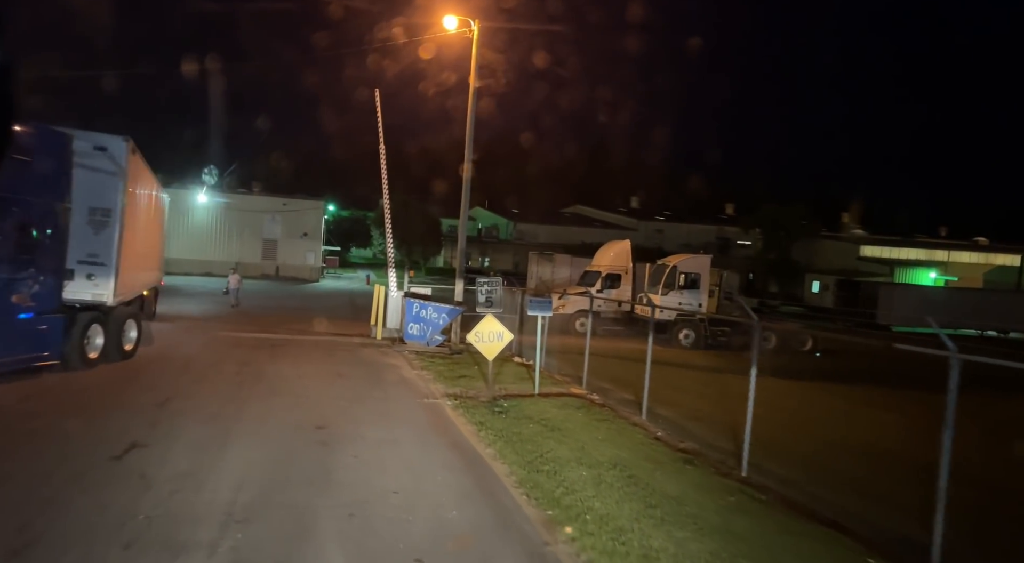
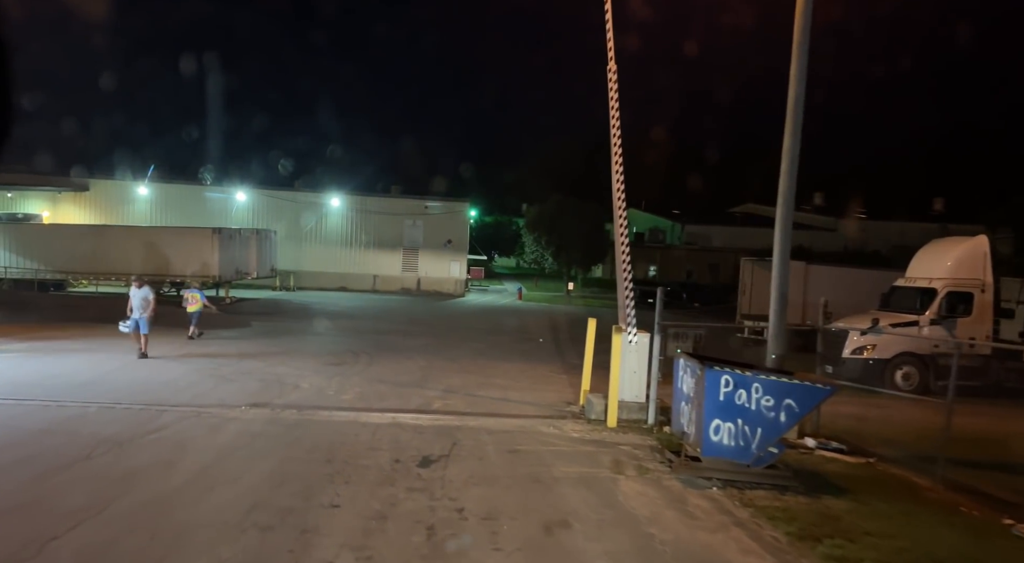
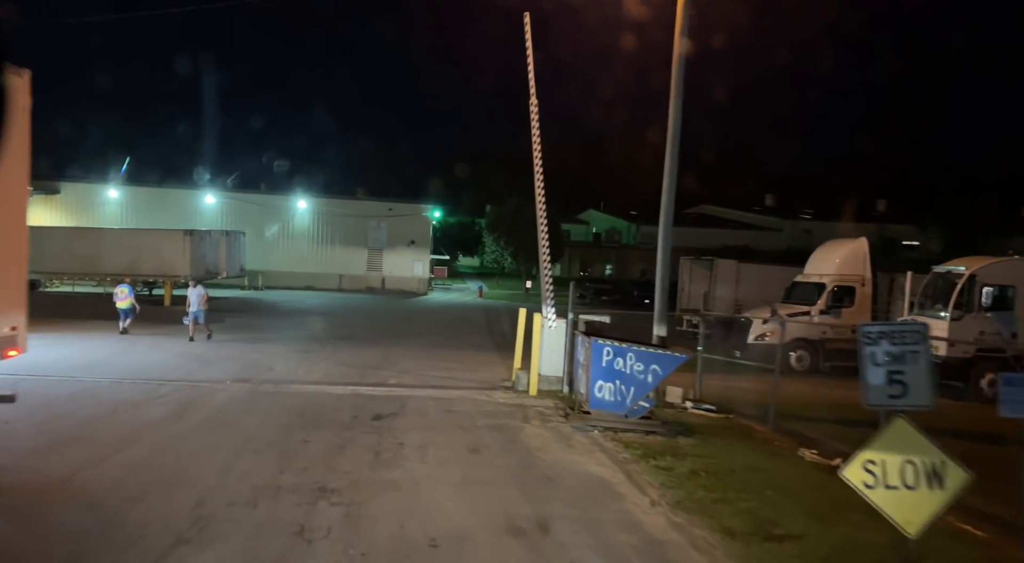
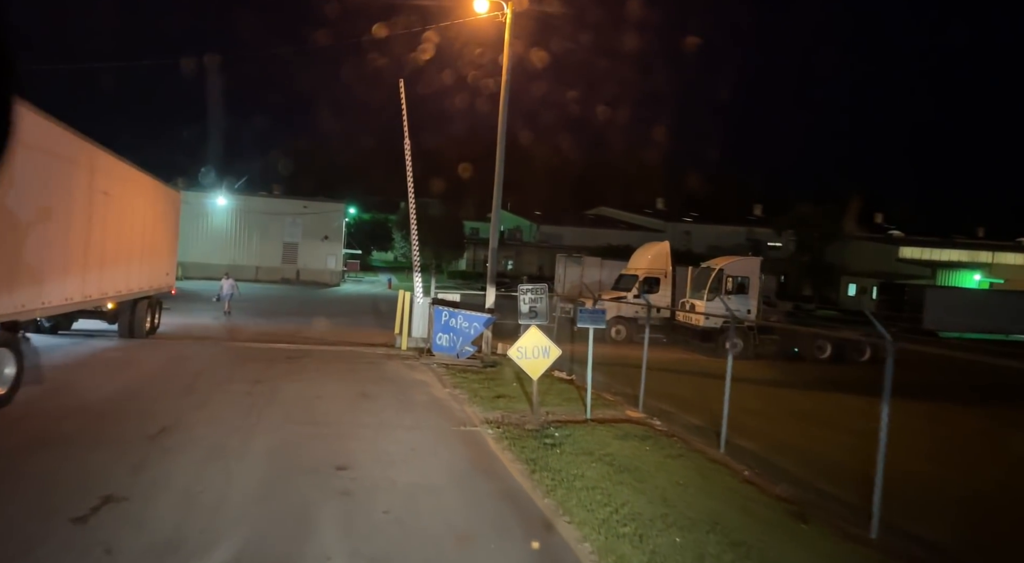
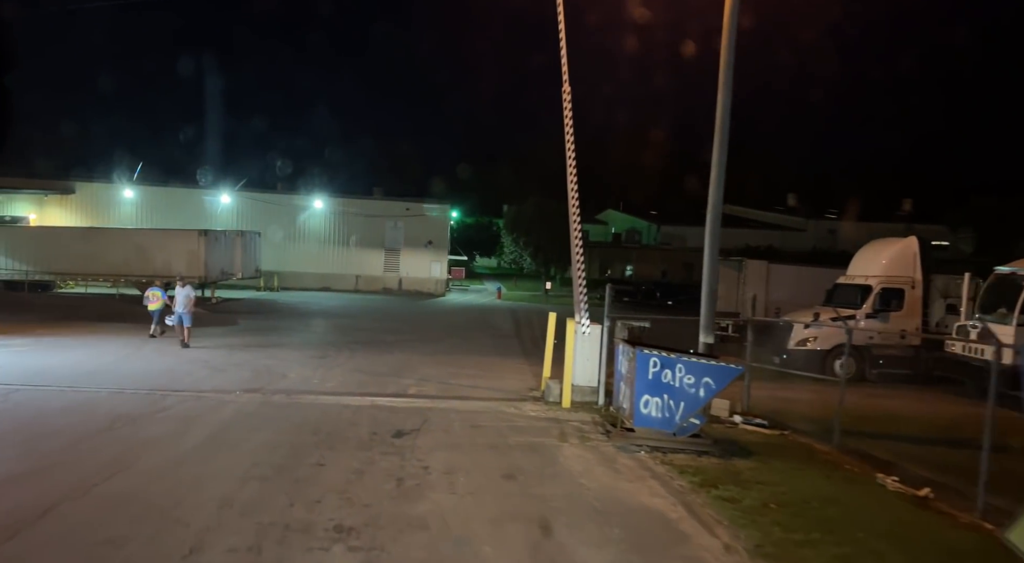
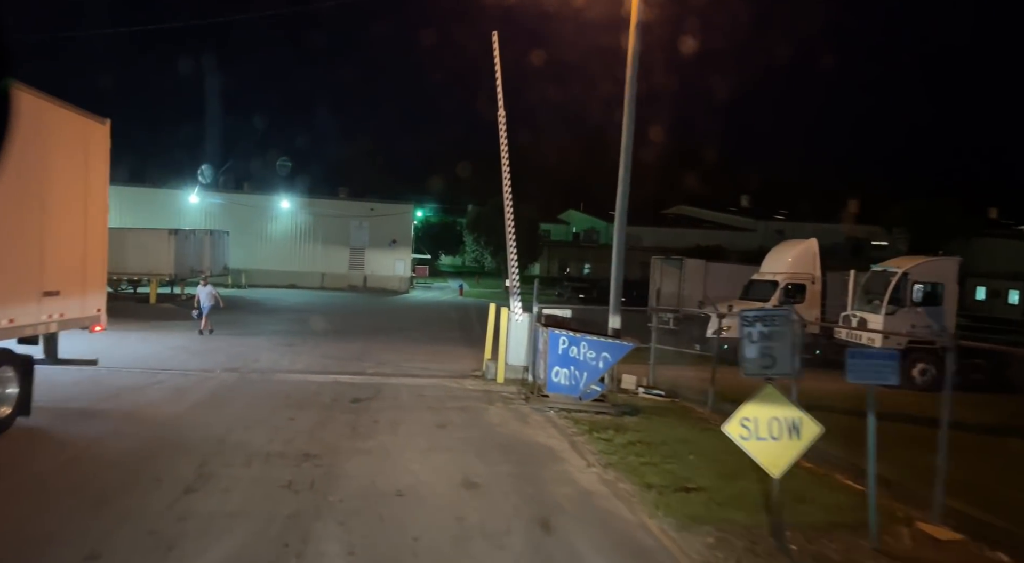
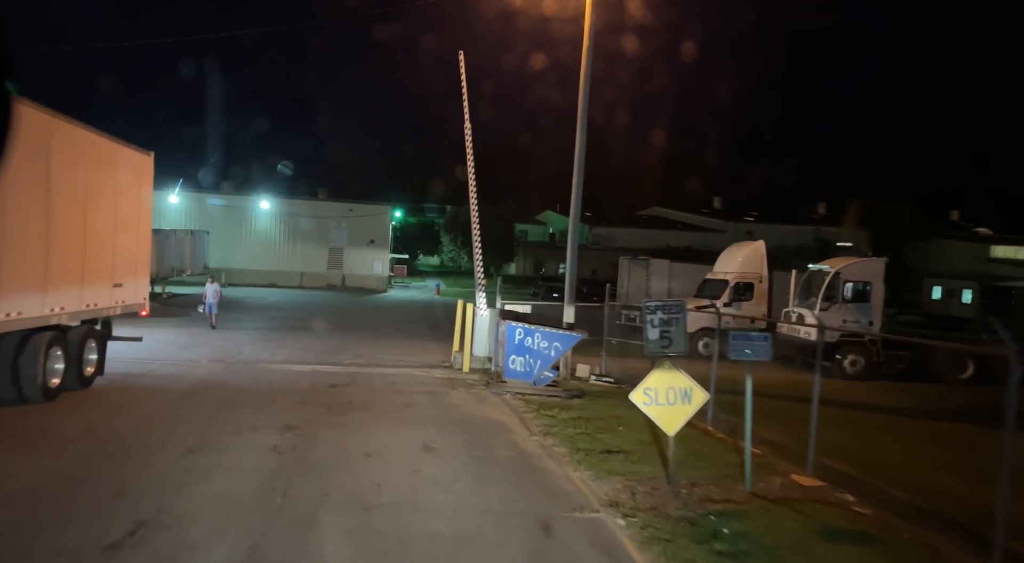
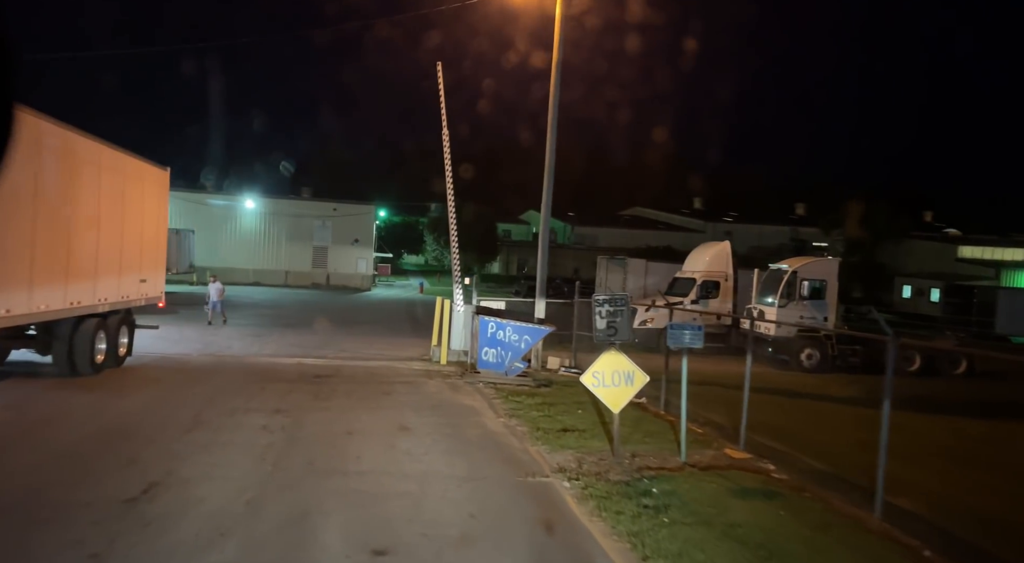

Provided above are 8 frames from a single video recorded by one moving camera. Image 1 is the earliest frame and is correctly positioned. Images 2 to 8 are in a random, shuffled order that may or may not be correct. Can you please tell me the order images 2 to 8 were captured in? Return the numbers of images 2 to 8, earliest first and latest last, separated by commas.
4, 8, 7, 6, 3, 5, 2
